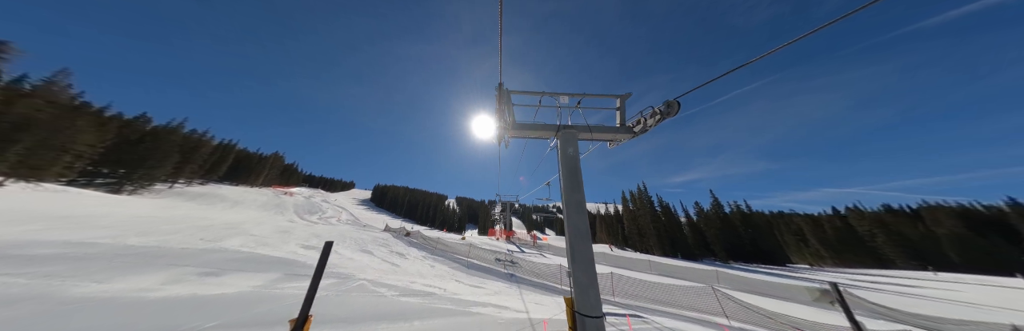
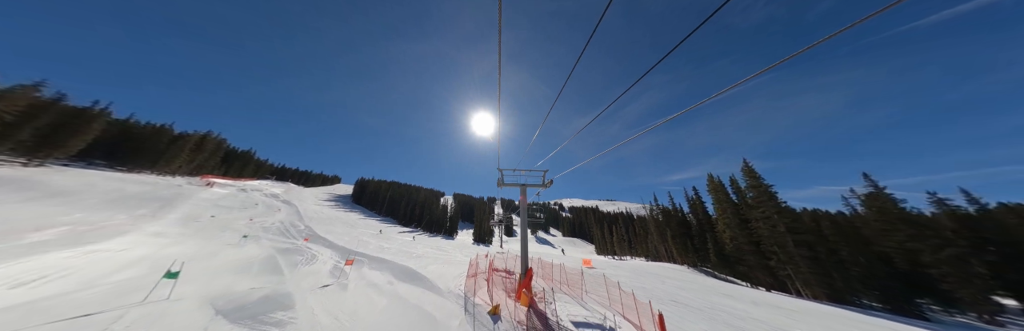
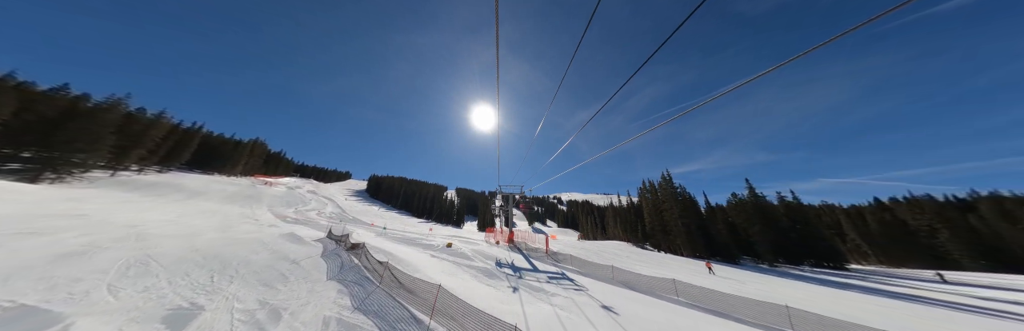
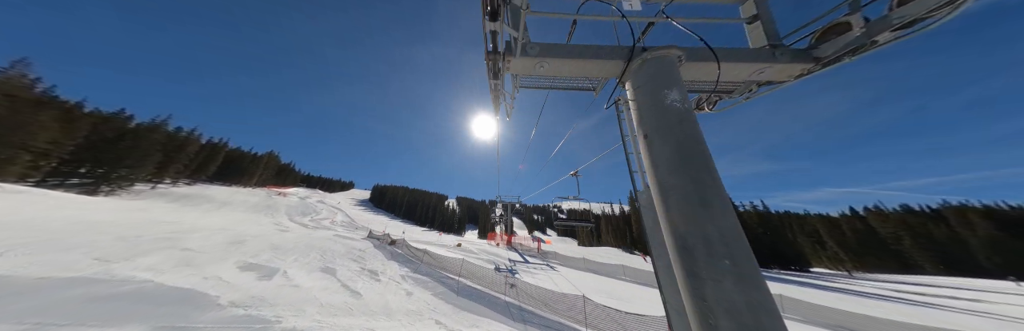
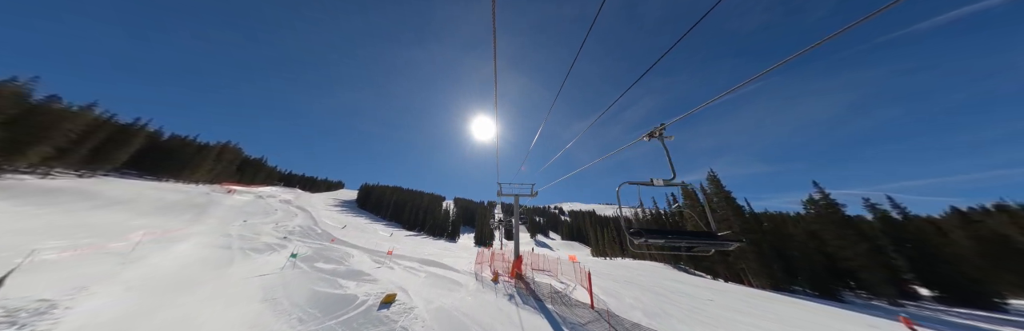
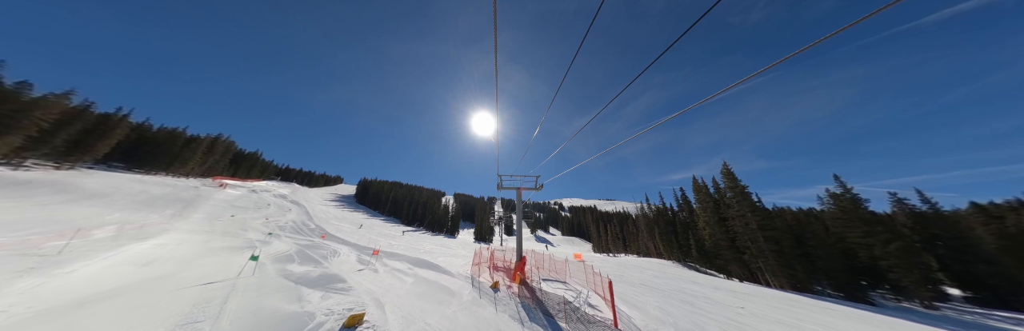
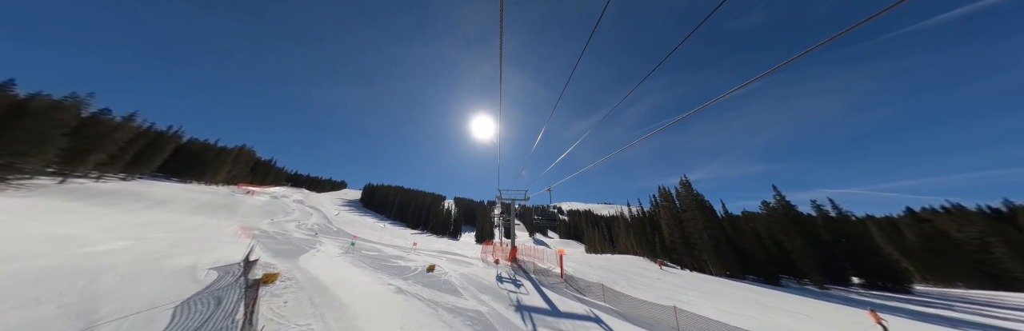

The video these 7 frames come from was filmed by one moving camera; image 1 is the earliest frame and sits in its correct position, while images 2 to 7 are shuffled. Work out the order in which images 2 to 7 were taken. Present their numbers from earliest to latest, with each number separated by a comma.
4, 3, 7, 5, 6, 2
